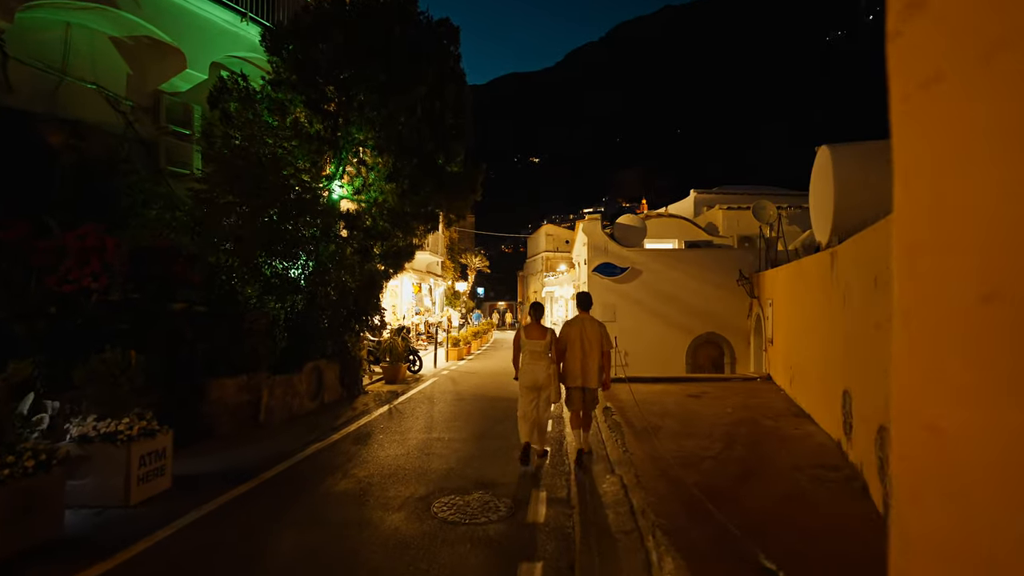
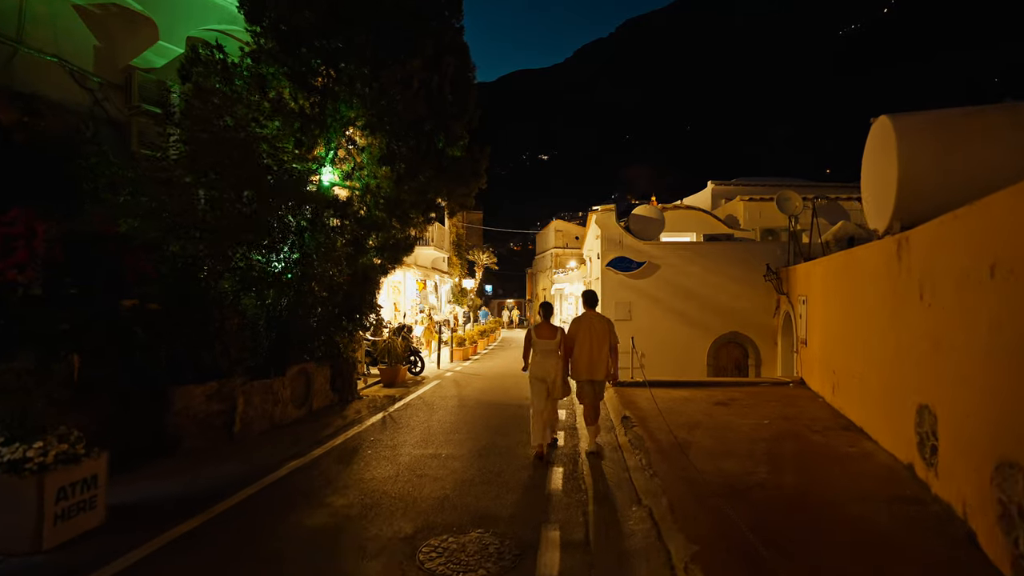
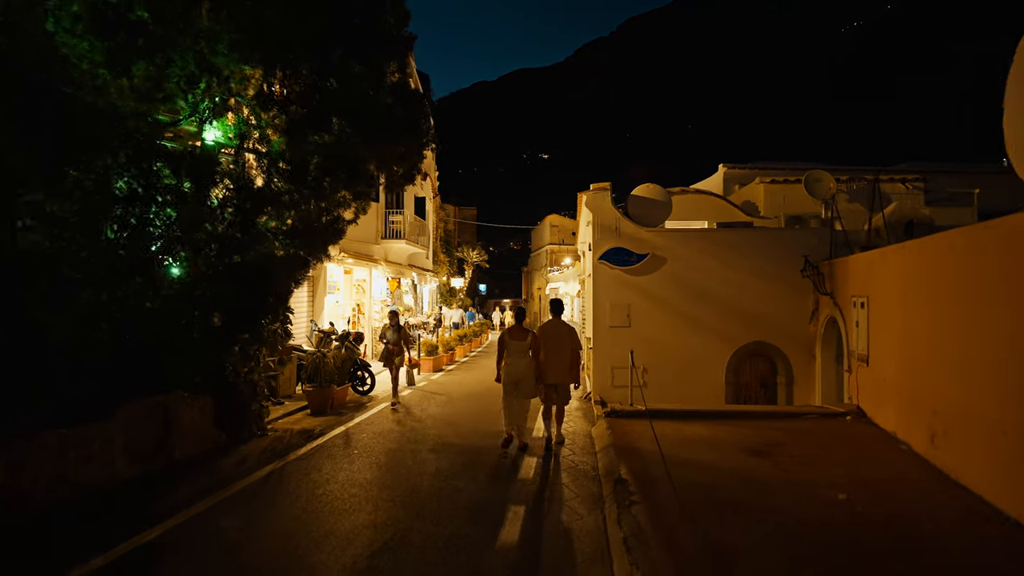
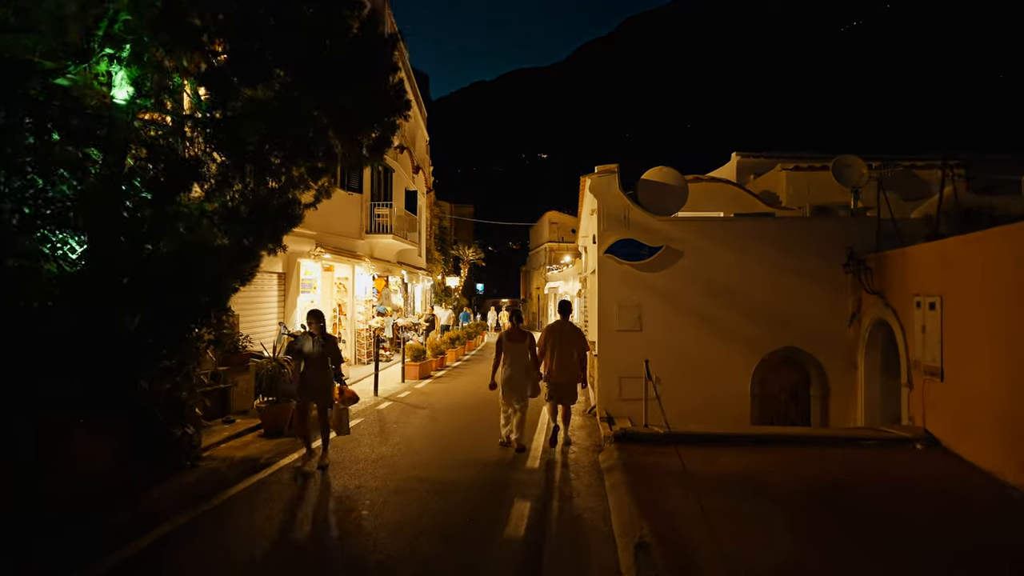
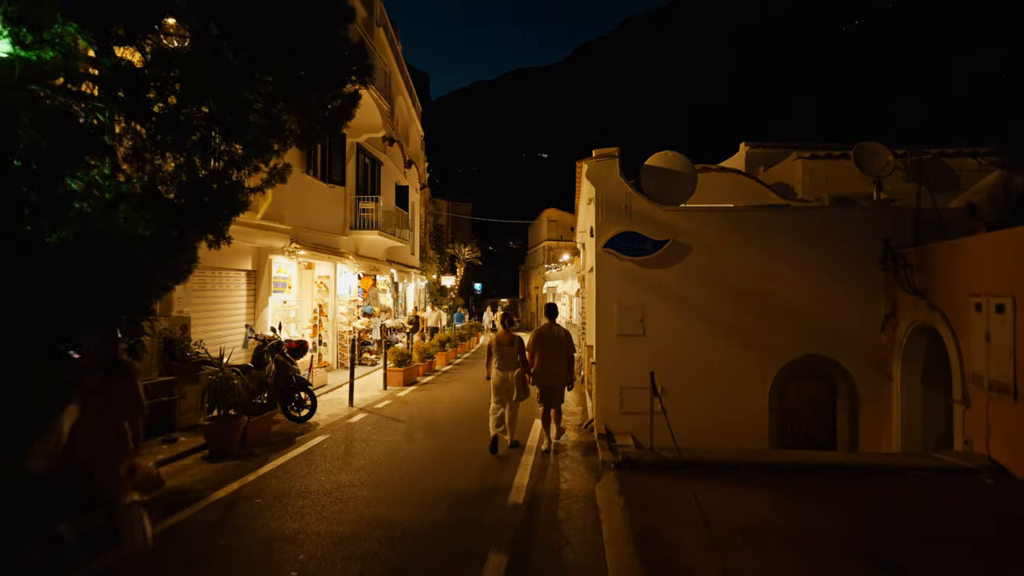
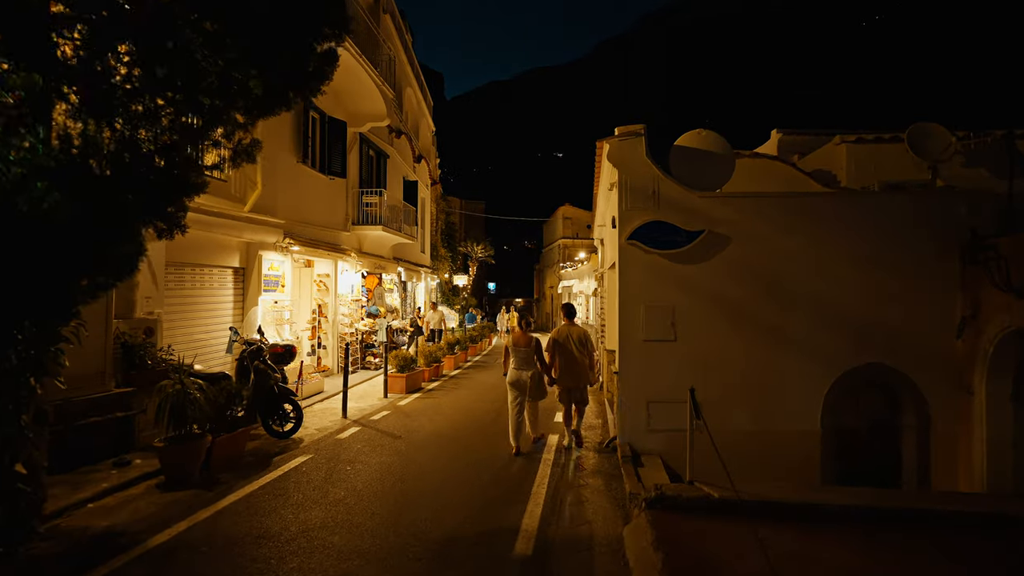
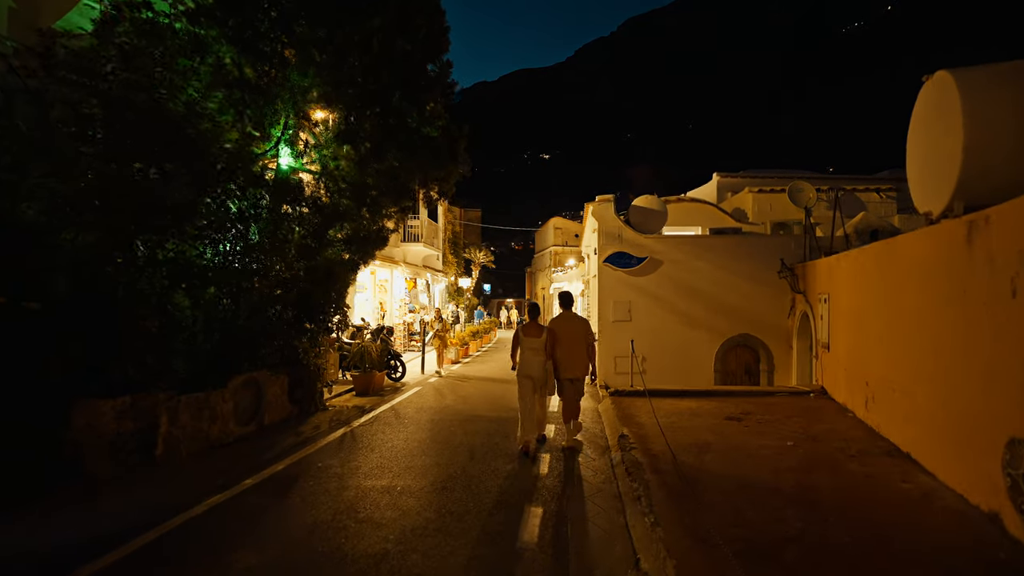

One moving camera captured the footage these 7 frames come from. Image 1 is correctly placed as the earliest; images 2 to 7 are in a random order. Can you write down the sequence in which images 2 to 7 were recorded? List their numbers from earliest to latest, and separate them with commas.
2, 7, 3, 4, 5, 6
